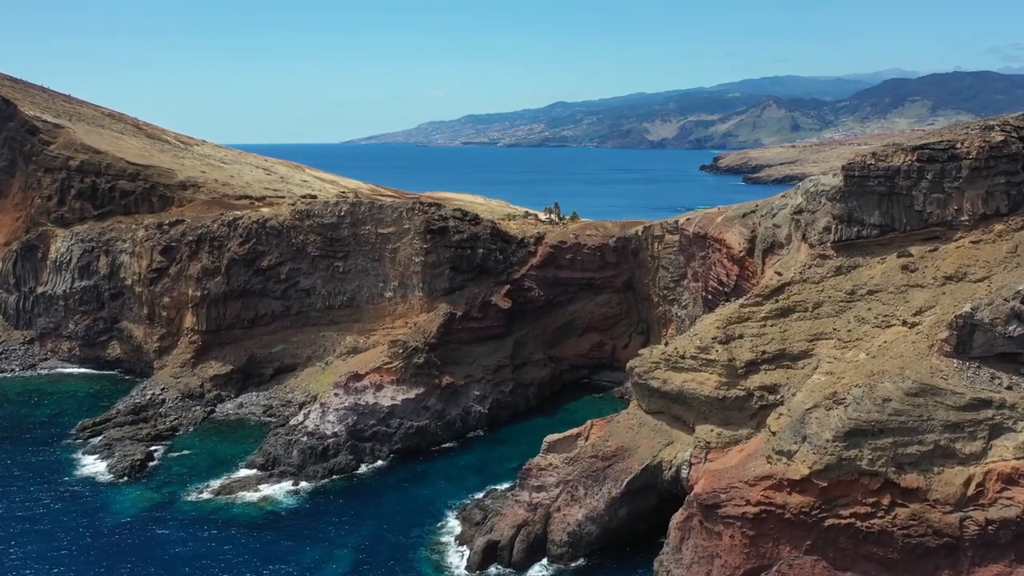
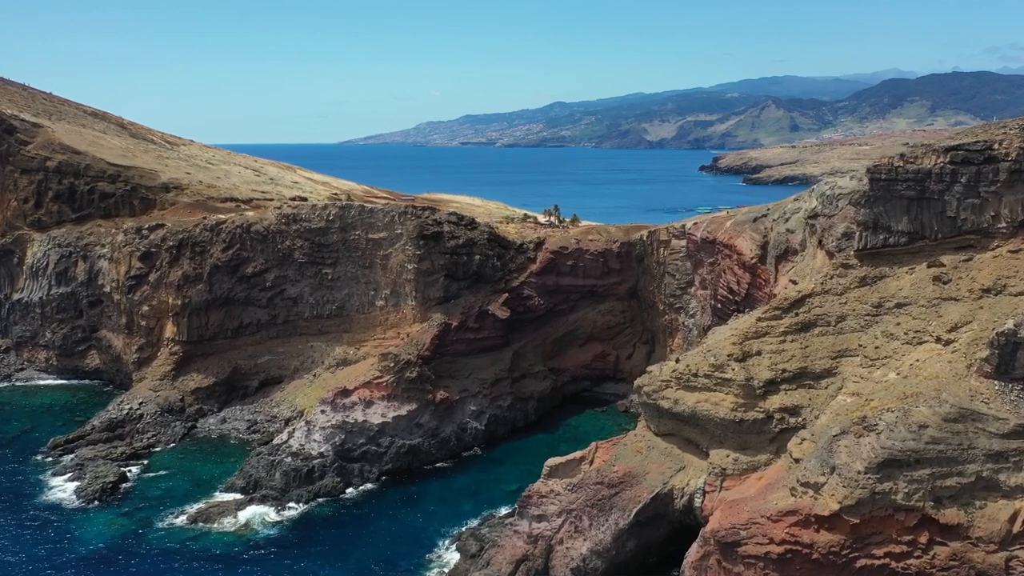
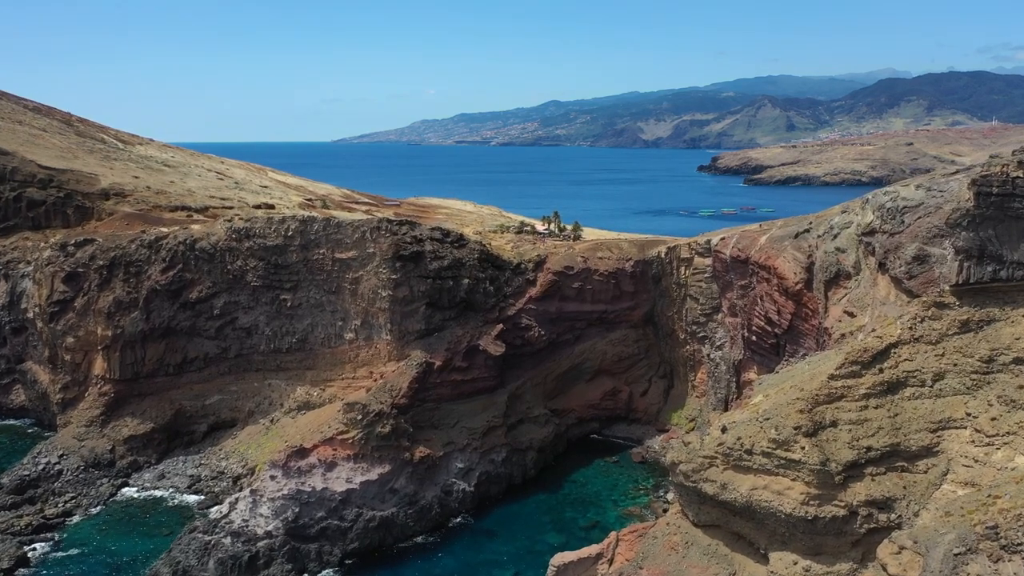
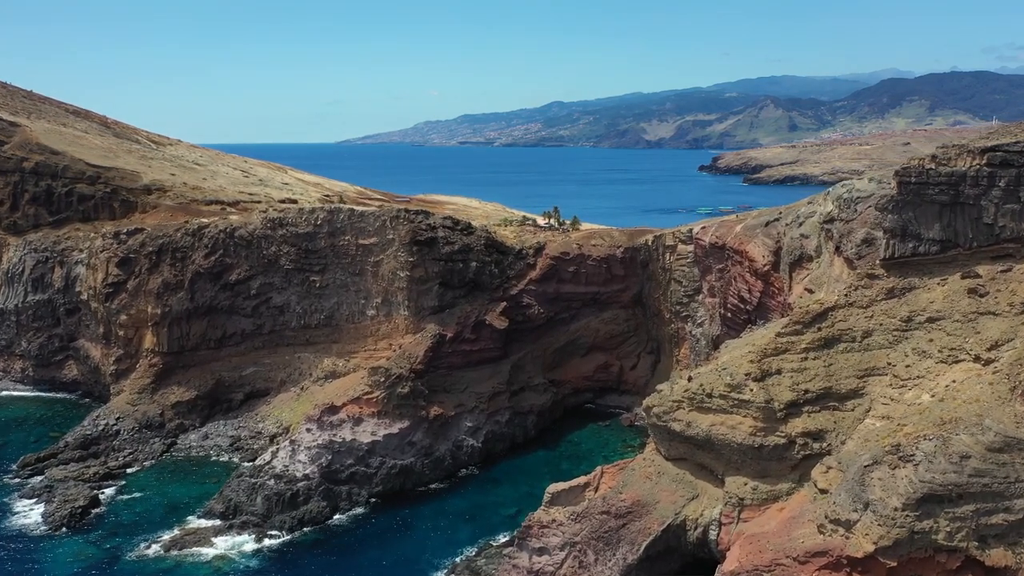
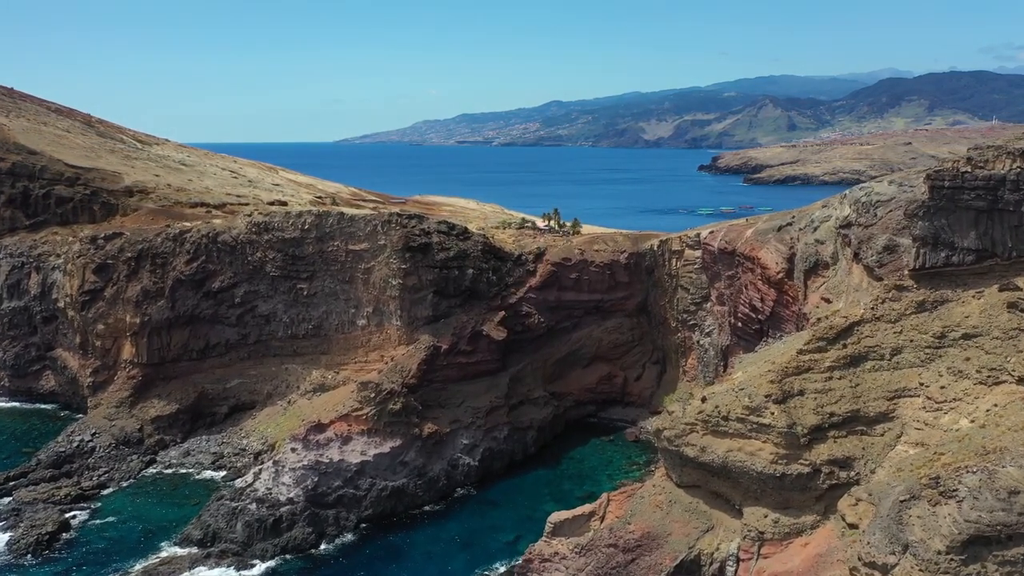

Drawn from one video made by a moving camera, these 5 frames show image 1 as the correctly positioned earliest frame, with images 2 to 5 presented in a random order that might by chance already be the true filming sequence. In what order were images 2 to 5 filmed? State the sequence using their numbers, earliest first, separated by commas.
2, 4, 5, 3
